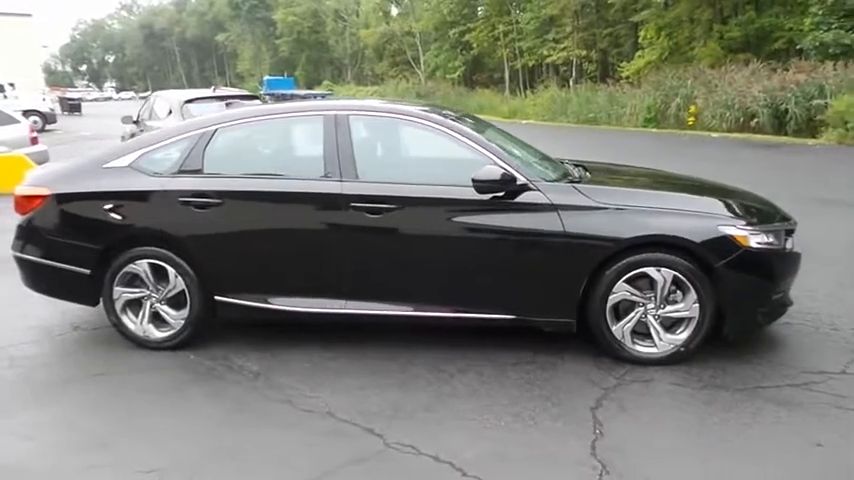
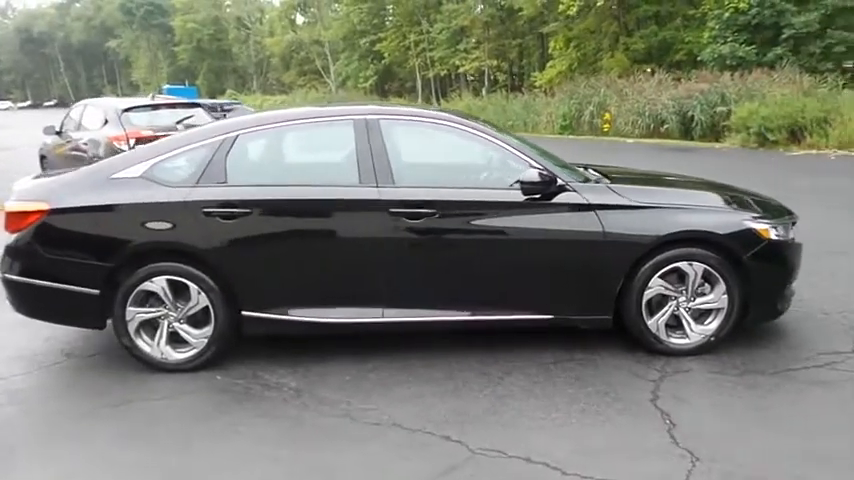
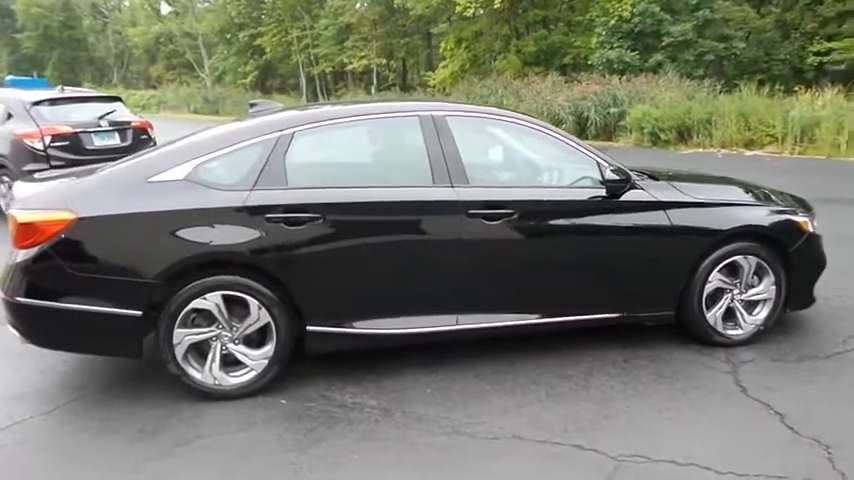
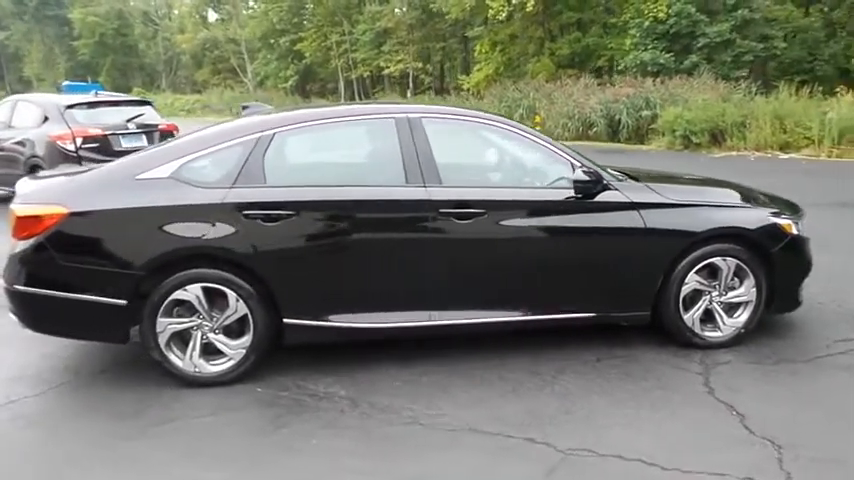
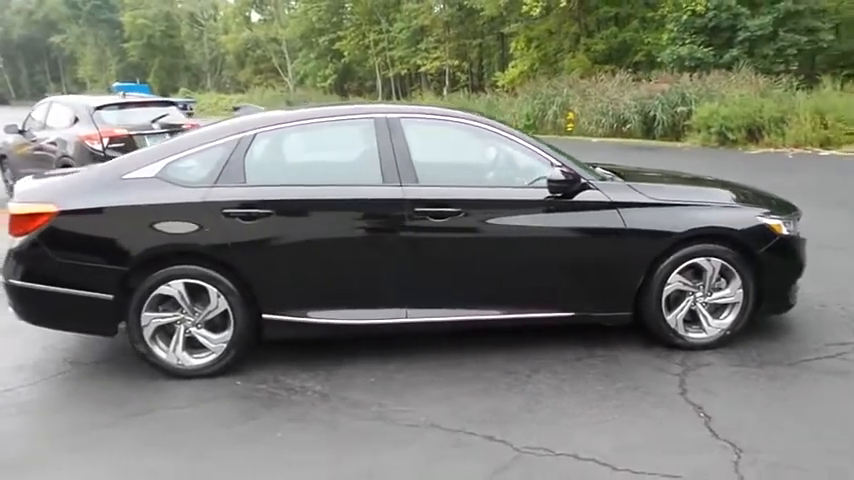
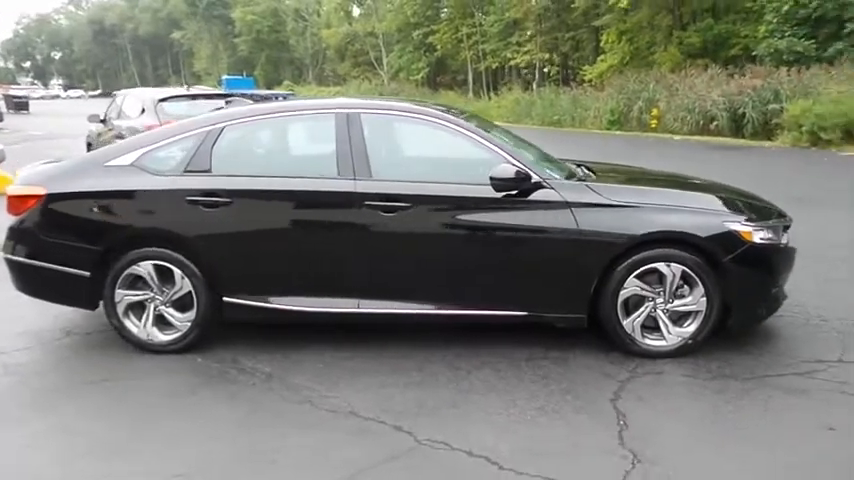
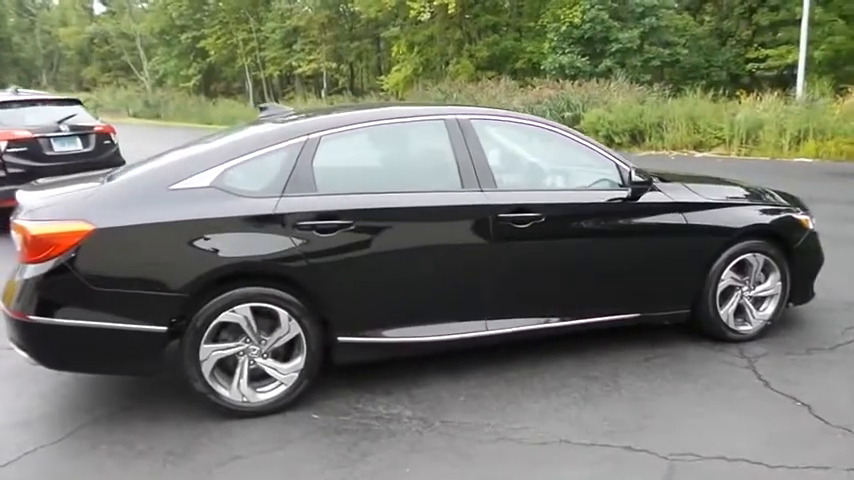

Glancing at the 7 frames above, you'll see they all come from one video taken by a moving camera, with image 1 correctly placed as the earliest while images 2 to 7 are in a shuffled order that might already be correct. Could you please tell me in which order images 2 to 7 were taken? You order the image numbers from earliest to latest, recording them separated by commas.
6, 2, 5, 4, 3, 7
